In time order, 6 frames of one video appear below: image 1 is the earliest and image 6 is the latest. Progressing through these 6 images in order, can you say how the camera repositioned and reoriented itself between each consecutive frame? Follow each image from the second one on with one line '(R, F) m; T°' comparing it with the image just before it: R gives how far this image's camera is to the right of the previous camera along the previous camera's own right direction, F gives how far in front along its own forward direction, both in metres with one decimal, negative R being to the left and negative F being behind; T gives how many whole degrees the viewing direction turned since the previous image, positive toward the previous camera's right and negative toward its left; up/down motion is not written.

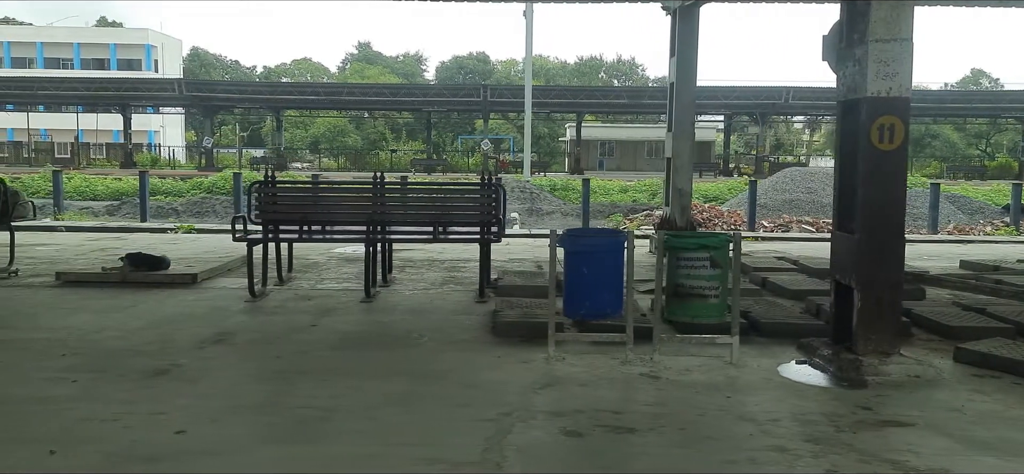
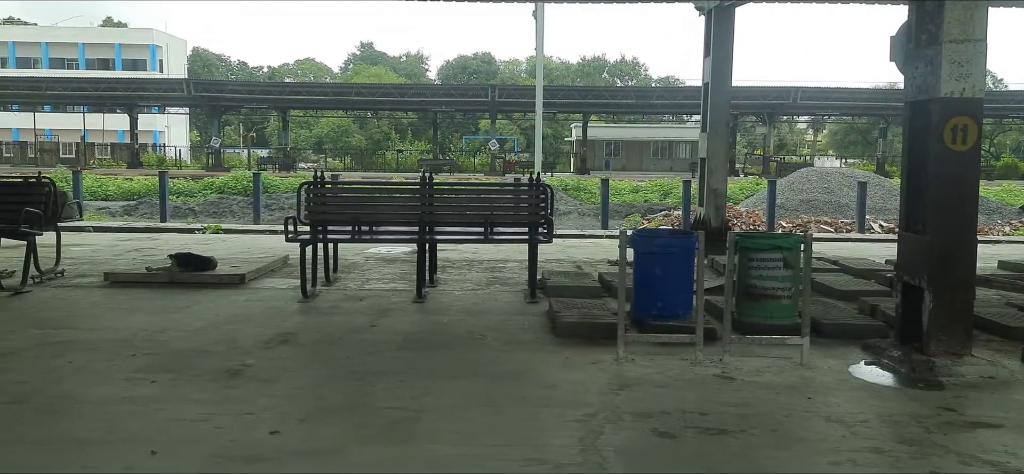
(-0.5, 0.0) m; 0°
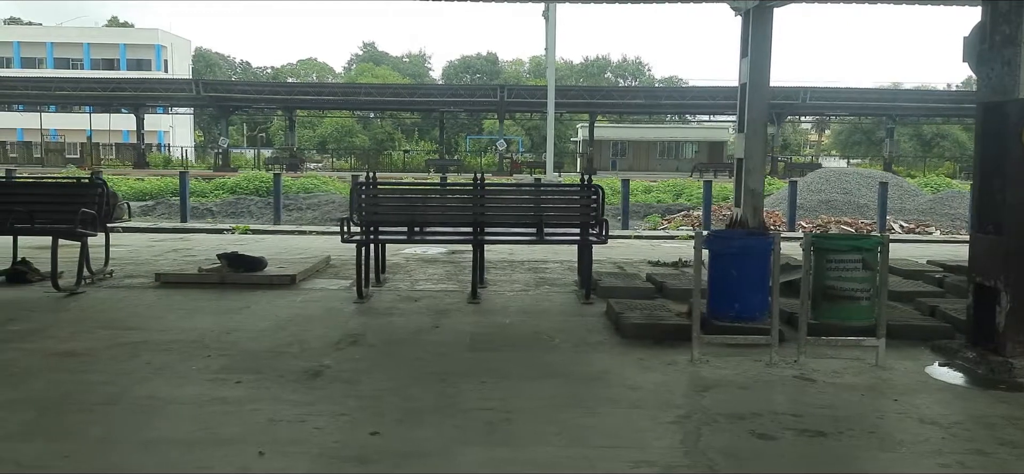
(-0.5, 0.0) m; 0°
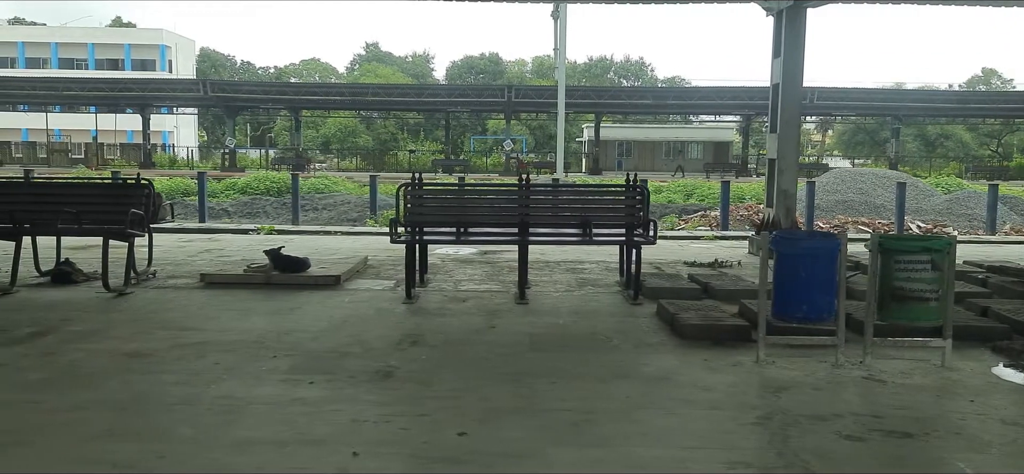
(-0.4, 0.0) m; 0°
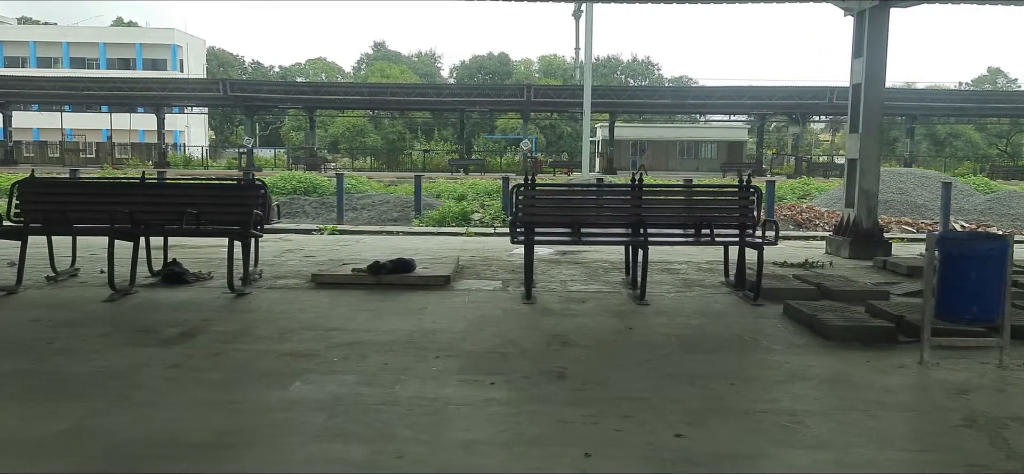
(-1.1, 0.0) m; 0°
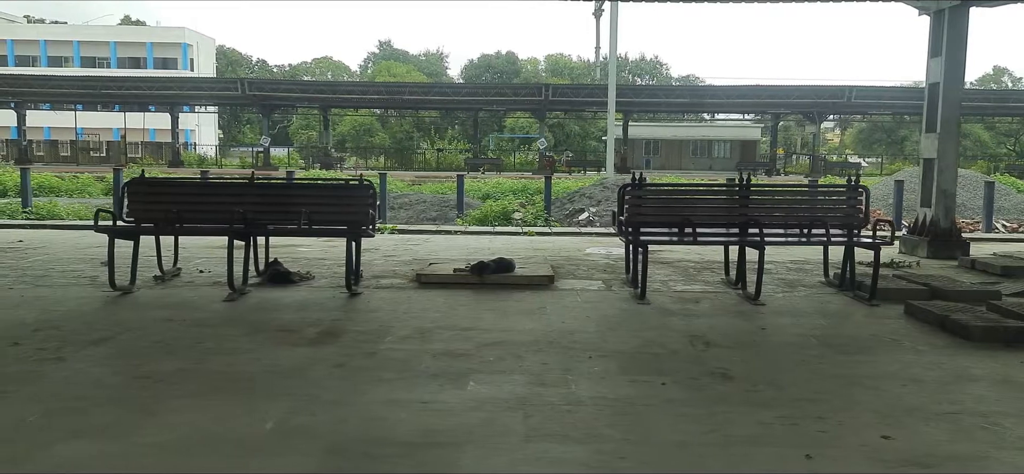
(-1.0, 0.0) m; 0°
